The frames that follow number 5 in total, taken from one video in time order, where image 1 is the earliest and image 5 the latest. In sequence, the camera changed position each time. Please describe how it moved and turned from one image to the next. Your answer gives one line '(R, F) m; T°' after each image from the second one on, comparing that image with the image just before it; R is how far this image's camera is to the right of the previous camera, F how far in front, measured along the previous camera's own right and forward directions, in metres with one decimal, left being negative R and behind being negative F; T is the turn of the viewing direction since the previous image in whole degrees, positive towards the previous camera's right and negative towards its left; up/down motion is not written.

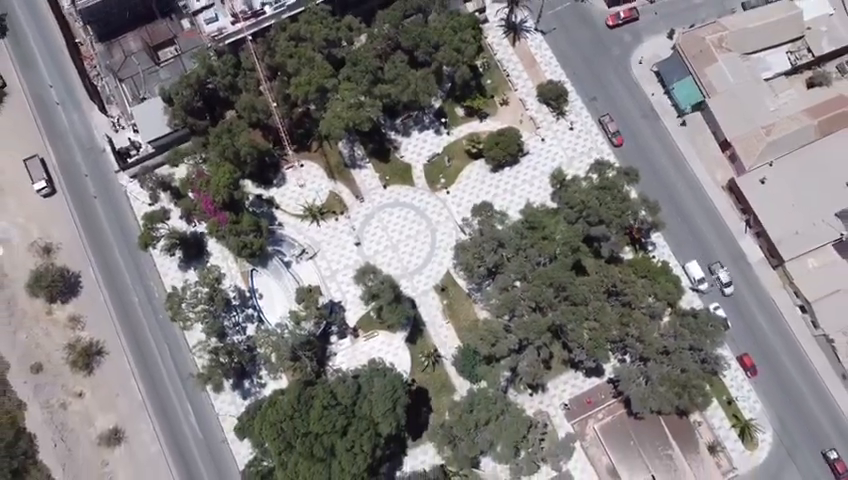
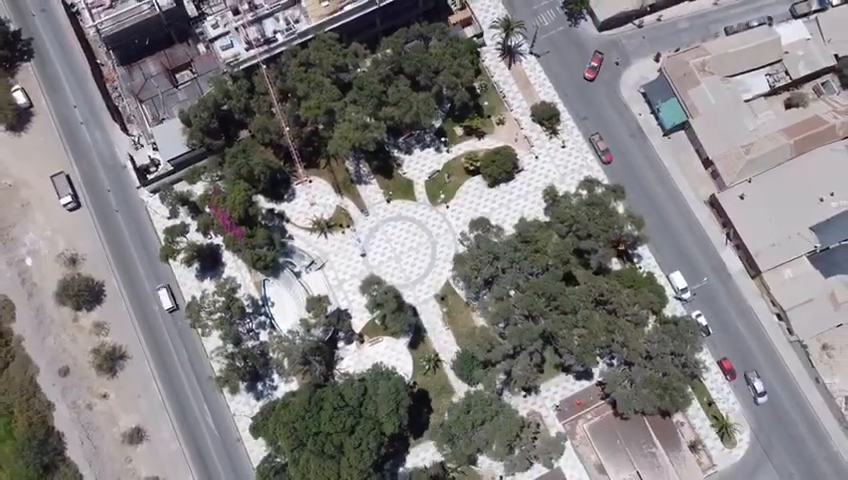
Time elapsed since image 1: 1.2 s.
(+0.1, -3.8) m; 0°
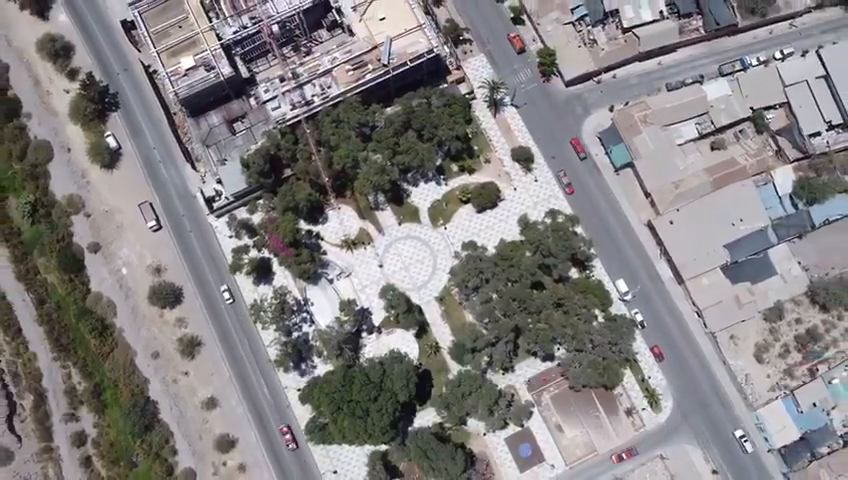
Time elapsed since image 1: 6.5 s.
(+0.2, -17.6) m; 0°
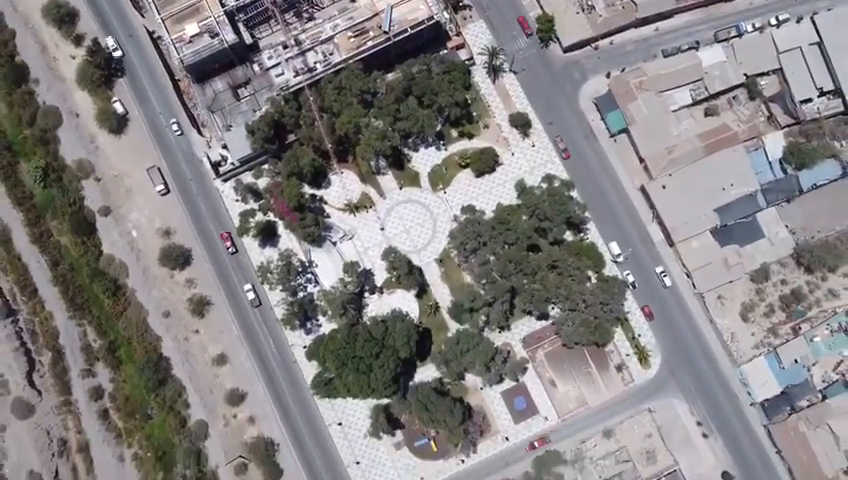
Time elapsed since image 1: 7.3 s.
(0.0, -2.6) m; 0°
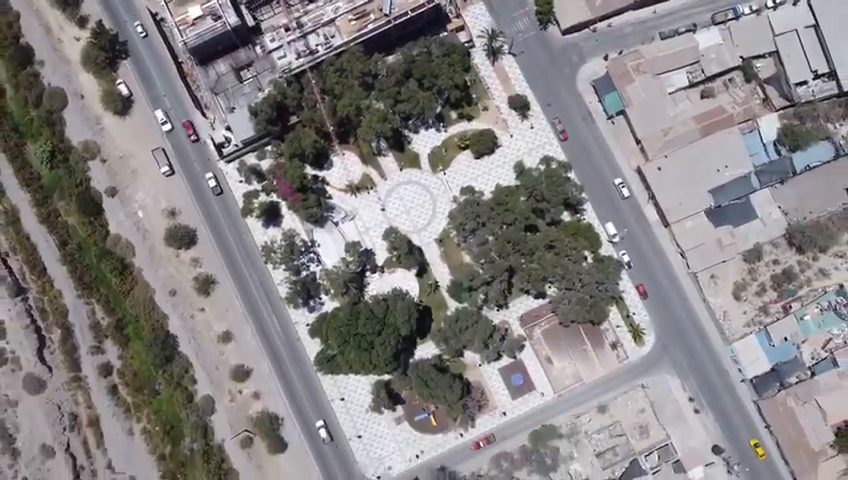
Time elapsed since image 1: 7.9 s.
(0.0, -1.7) m; 0°
